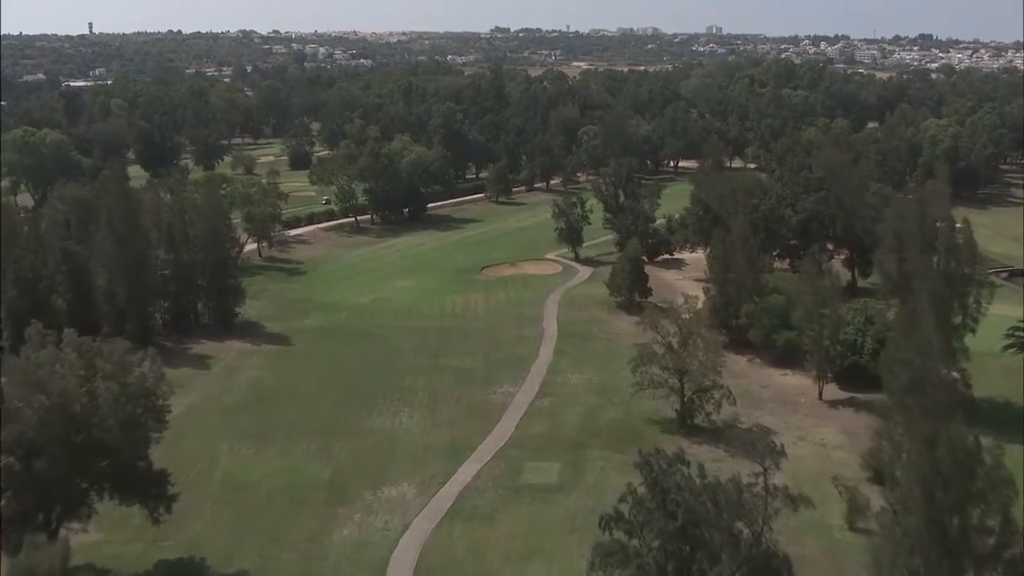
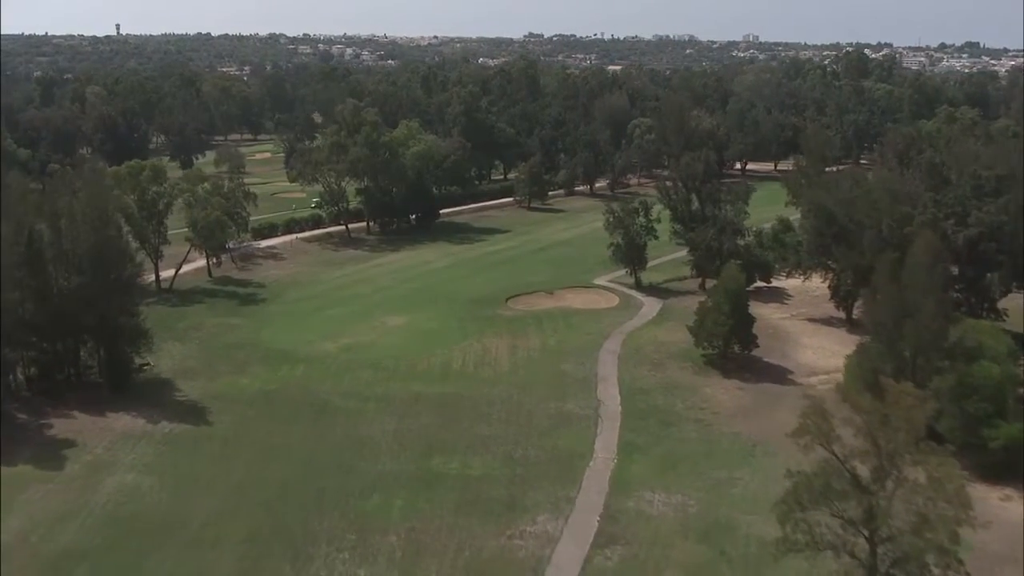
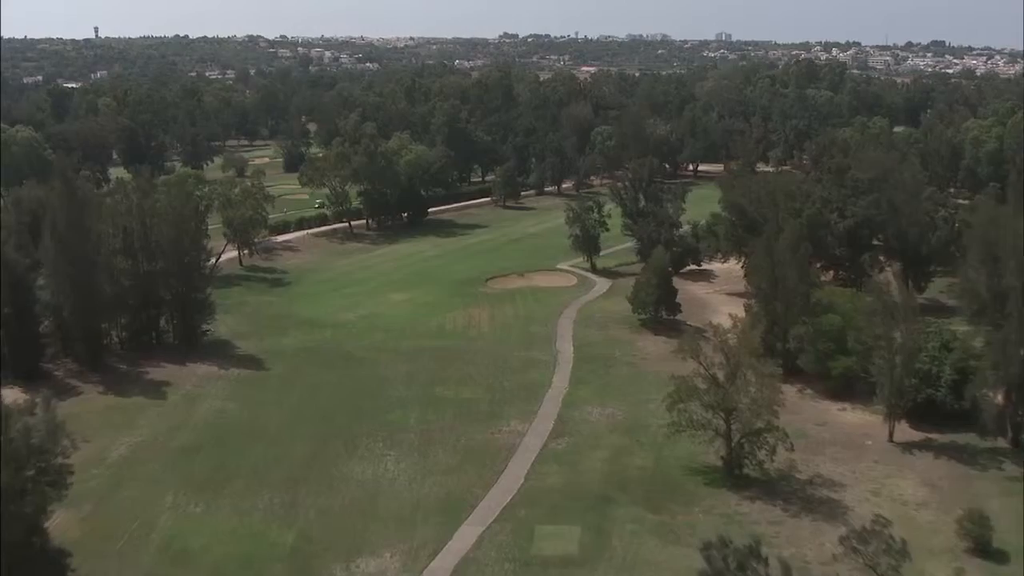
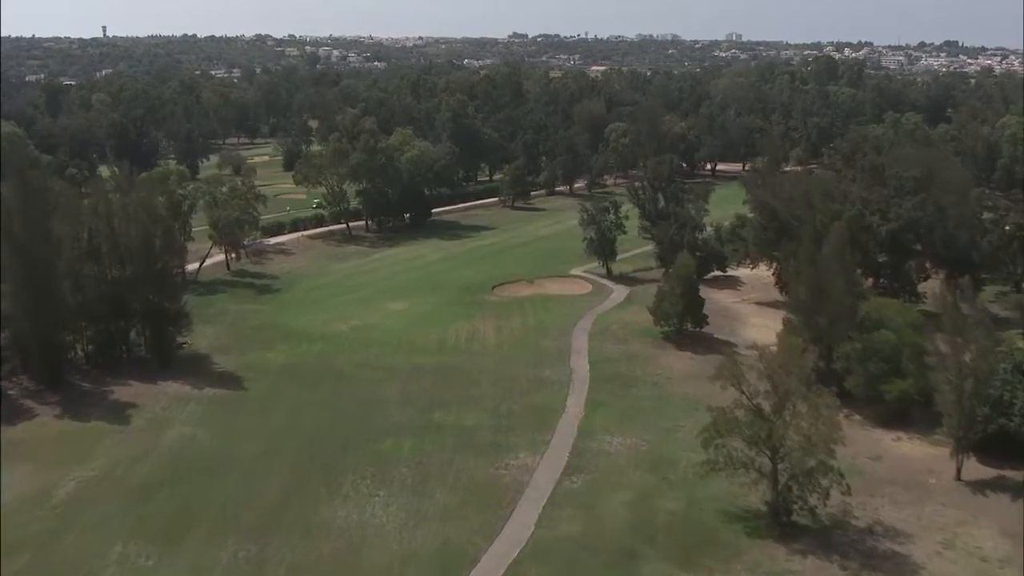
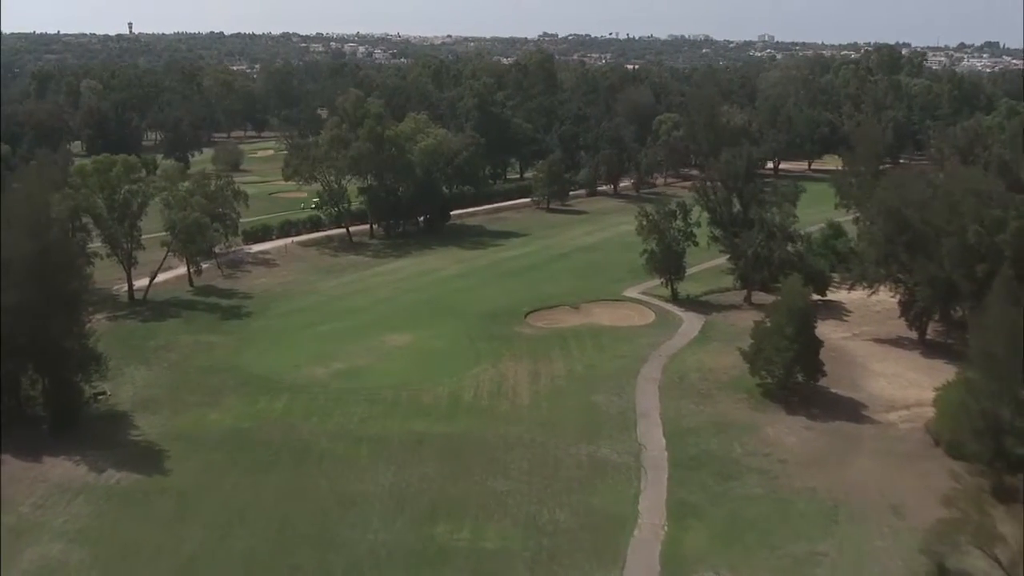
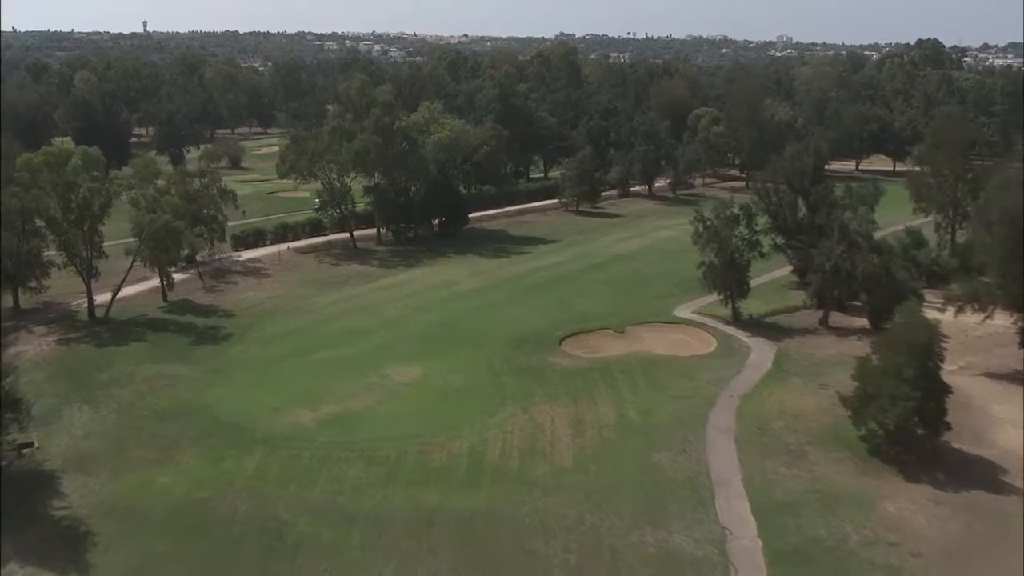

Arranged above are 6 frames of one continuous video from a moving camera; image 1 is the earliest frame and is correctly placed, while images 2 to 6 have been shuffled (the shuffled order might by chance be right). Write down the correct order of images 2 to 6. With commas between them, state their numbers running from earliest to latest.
3, 4, 2, 5, 6
